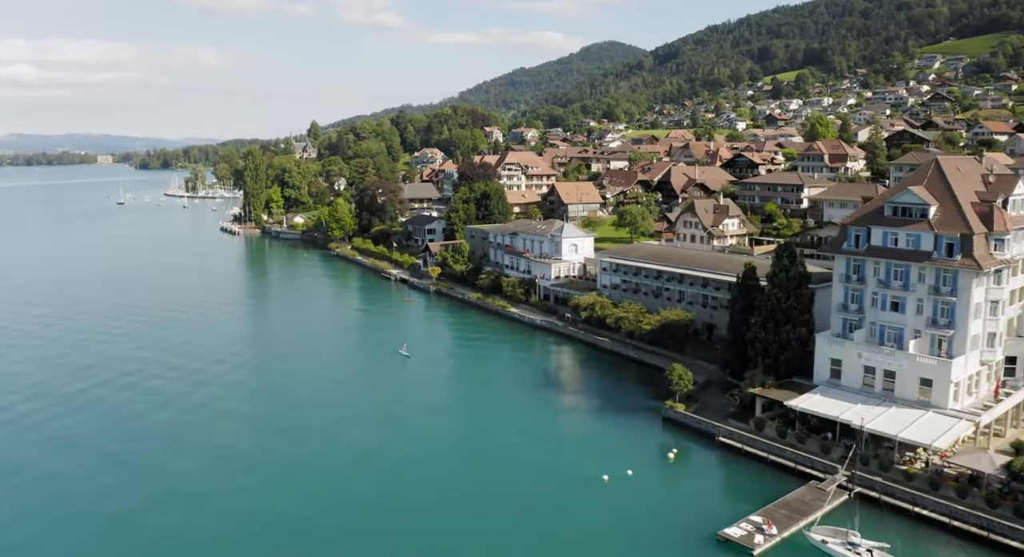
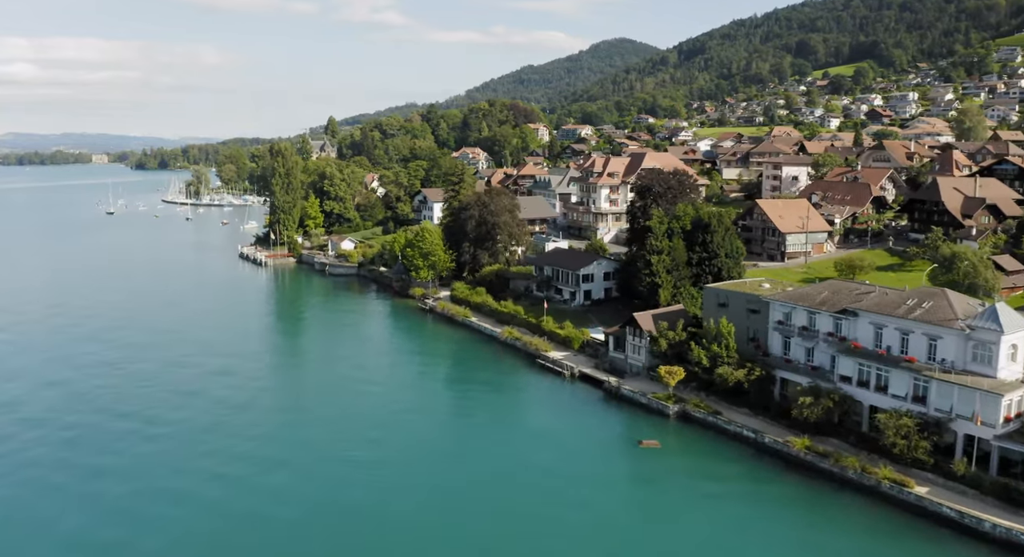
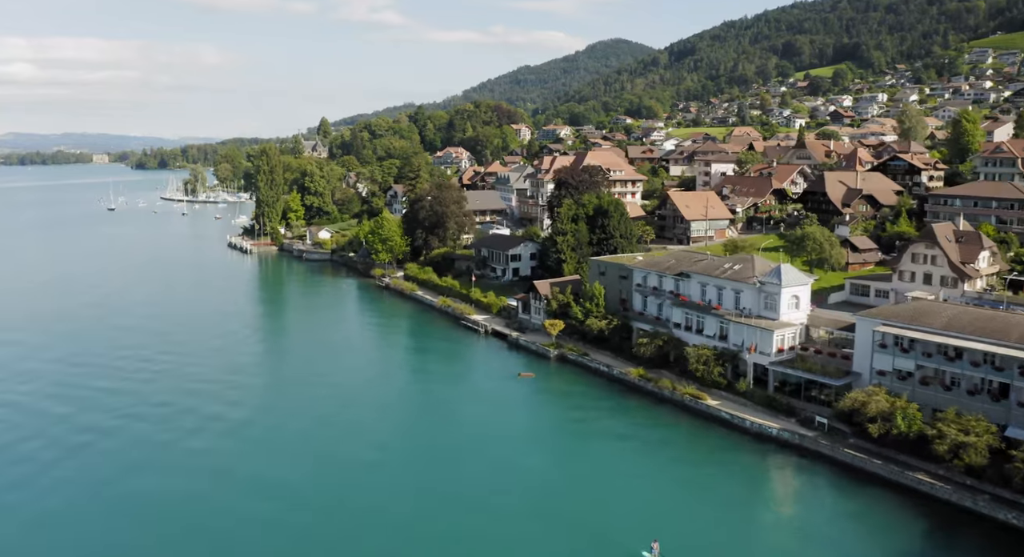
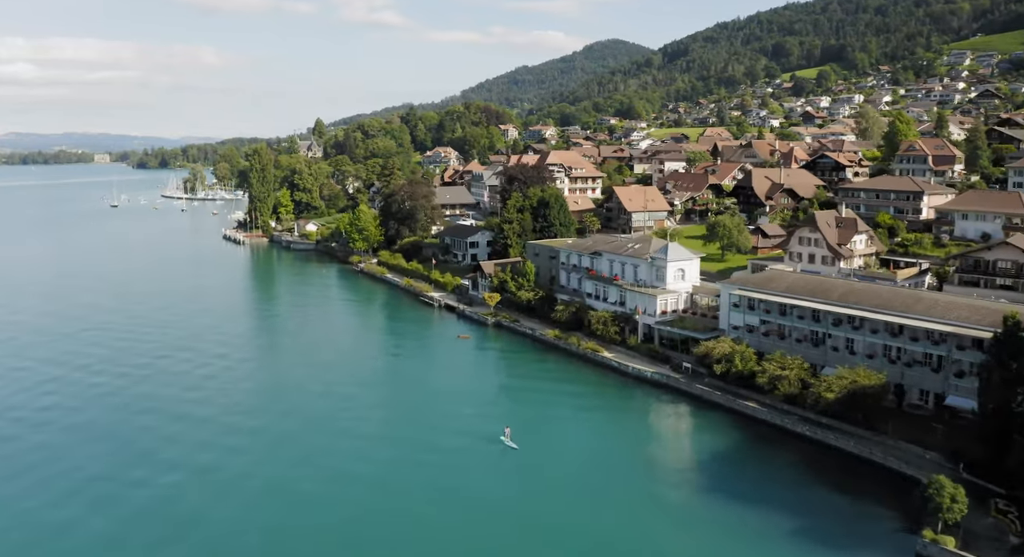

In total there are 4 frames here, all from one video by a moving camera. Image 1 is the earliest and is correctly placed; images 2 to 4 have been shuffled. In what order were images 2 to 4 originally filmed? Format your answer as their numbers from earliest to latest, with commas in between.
4, 3, 2
